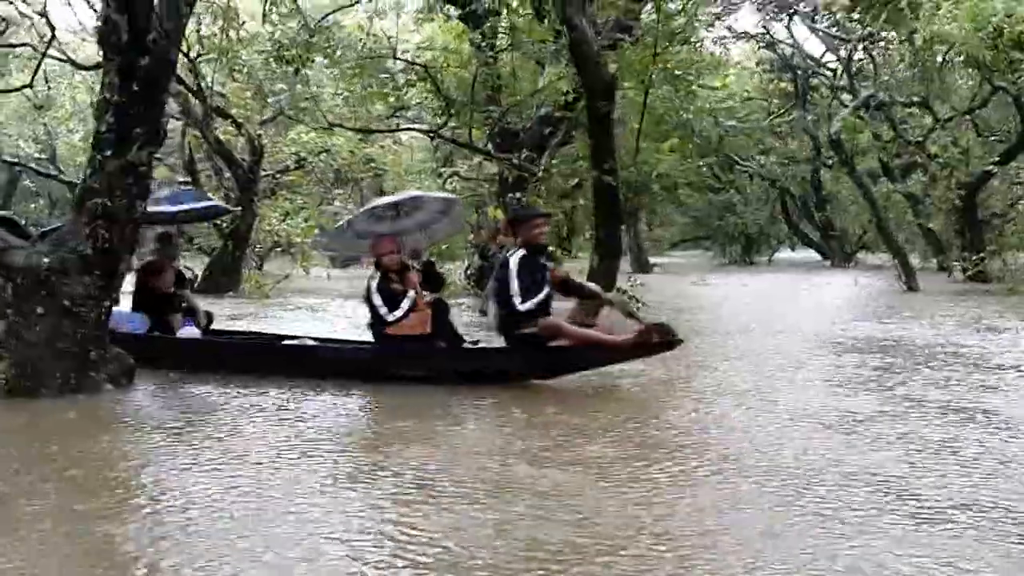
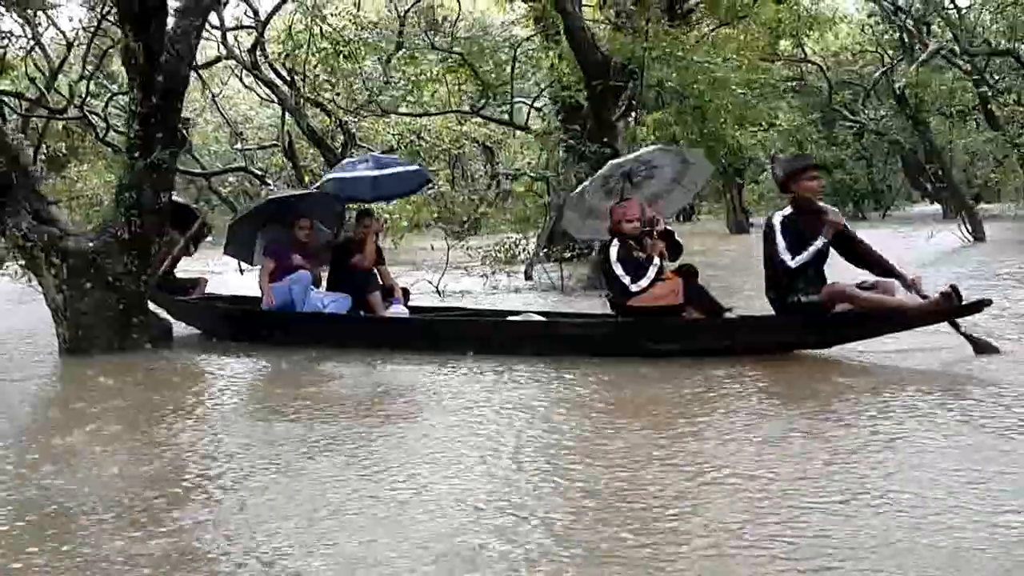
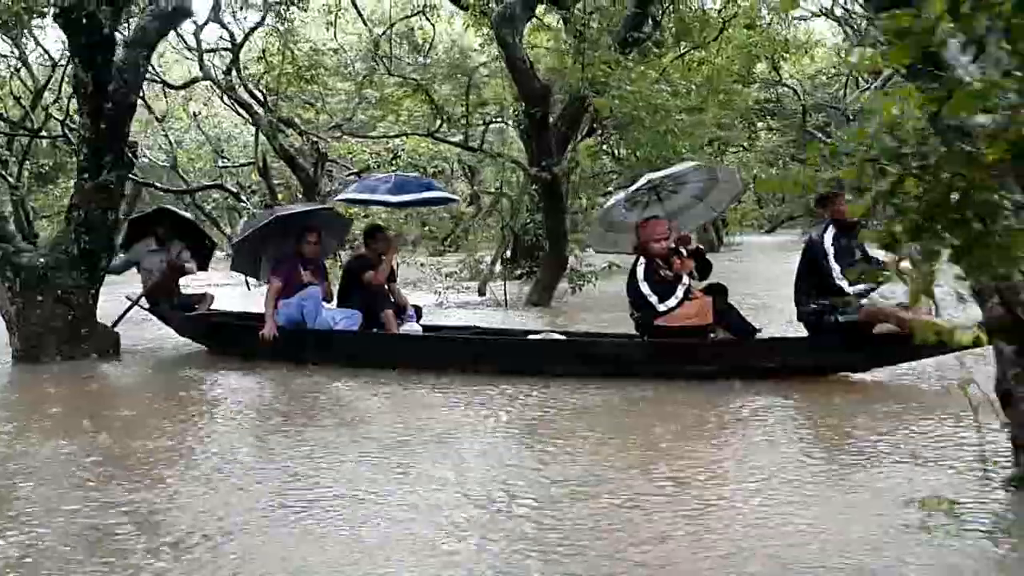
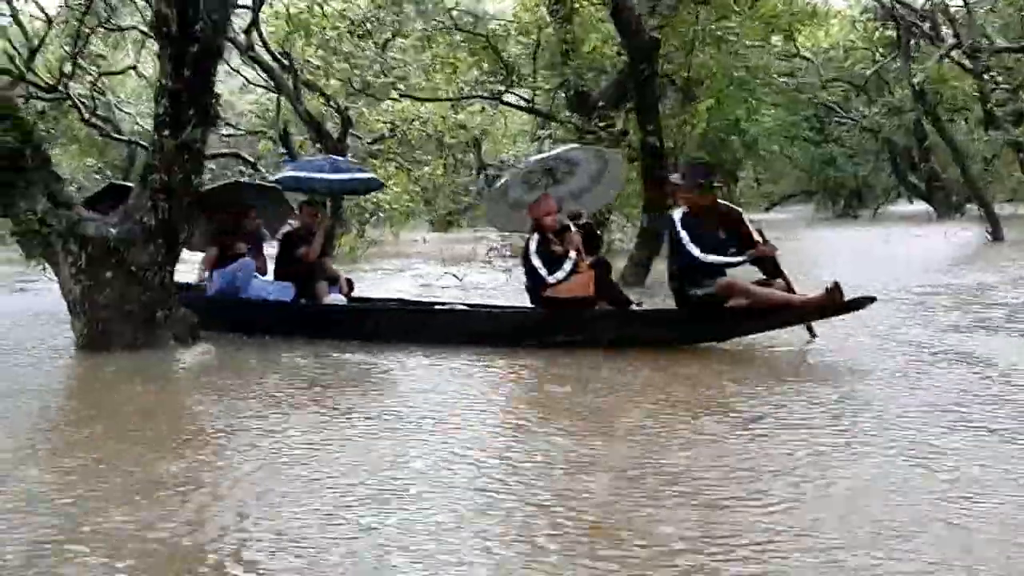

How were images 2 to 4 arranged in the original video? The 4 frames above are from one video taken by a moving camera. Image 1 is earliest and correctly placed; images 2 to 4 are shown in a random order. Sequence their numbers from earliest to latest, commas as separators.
4, 2, 3
